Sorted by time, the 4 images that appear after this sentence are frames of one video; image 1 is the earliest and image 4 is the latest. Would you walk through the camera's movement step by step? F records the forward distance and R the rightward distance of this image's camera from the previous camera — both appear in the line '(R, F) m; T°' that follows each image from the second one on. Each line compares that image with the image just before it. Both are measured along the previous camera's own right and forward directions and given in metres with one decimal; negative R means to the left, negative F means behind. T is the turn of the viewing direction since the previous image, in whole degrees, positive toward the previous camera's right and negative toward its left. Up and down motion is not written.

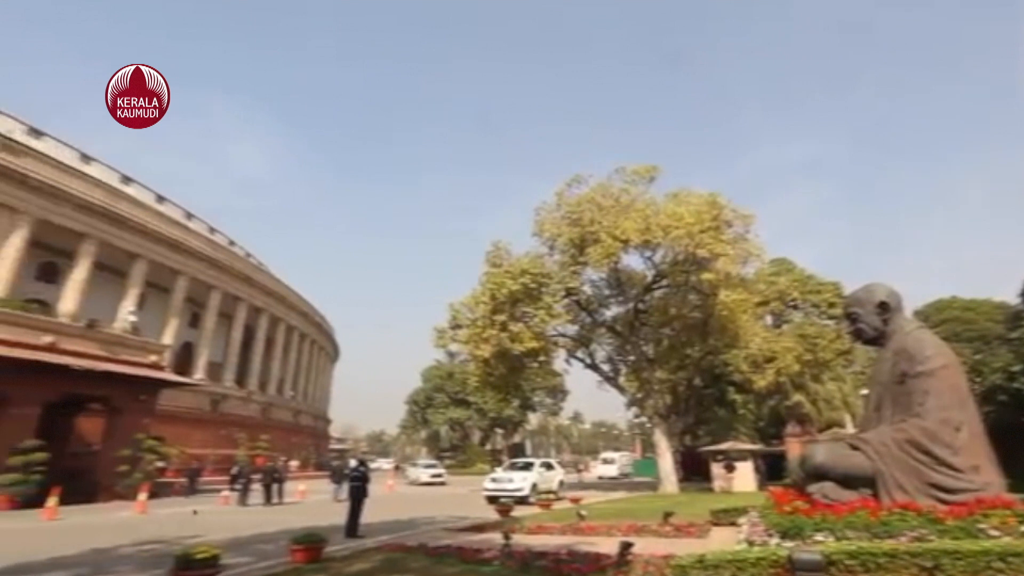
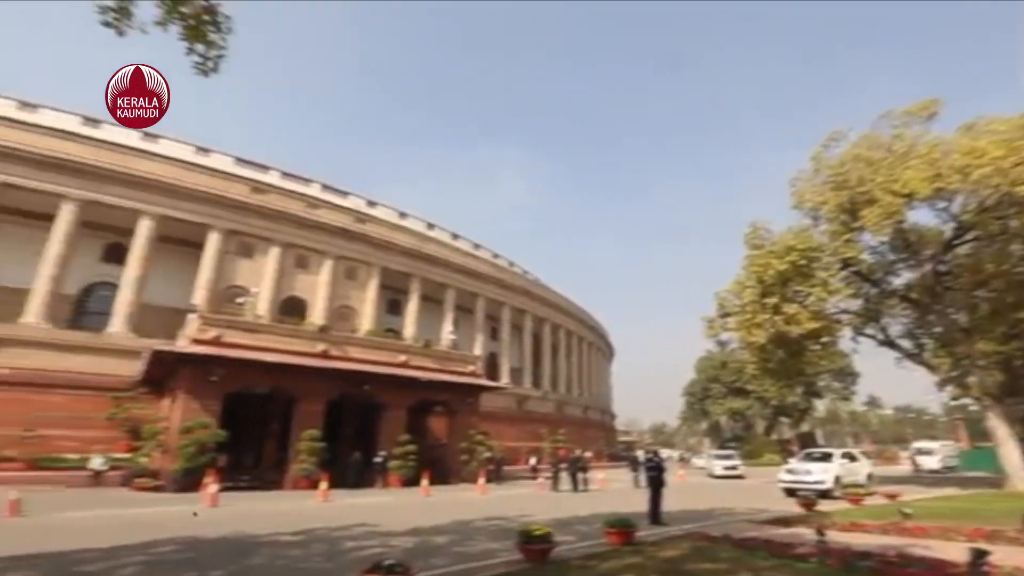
(-1.7, -1.2) m; -23°
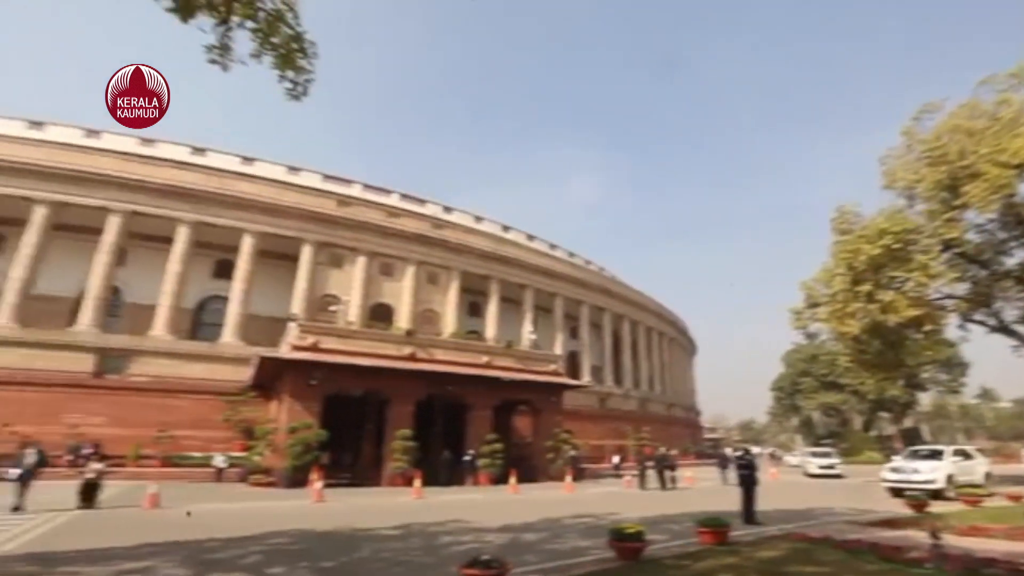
(-0.6, -0.2) m; -7°
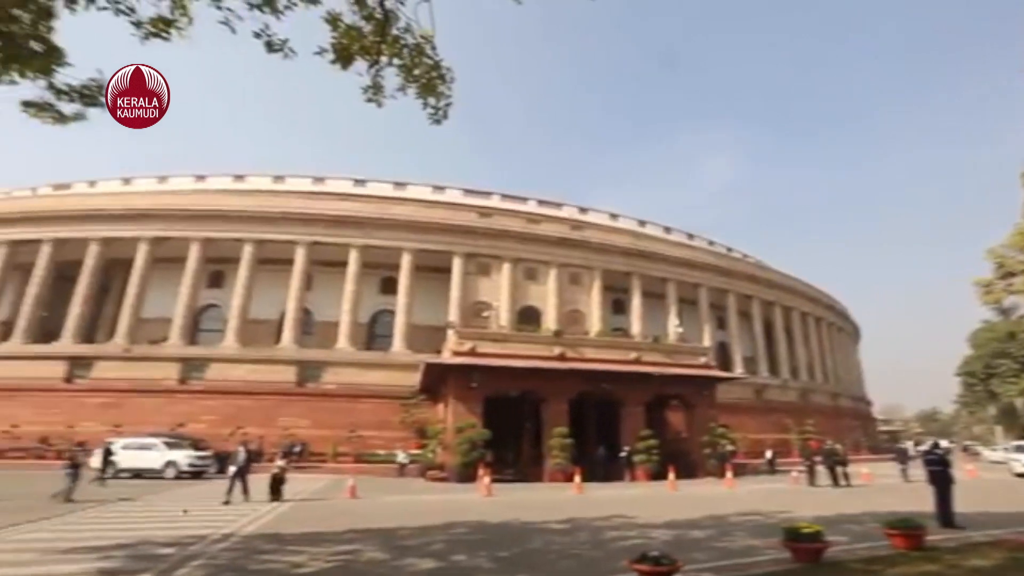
(-1.1, -0.6) m; -12°
